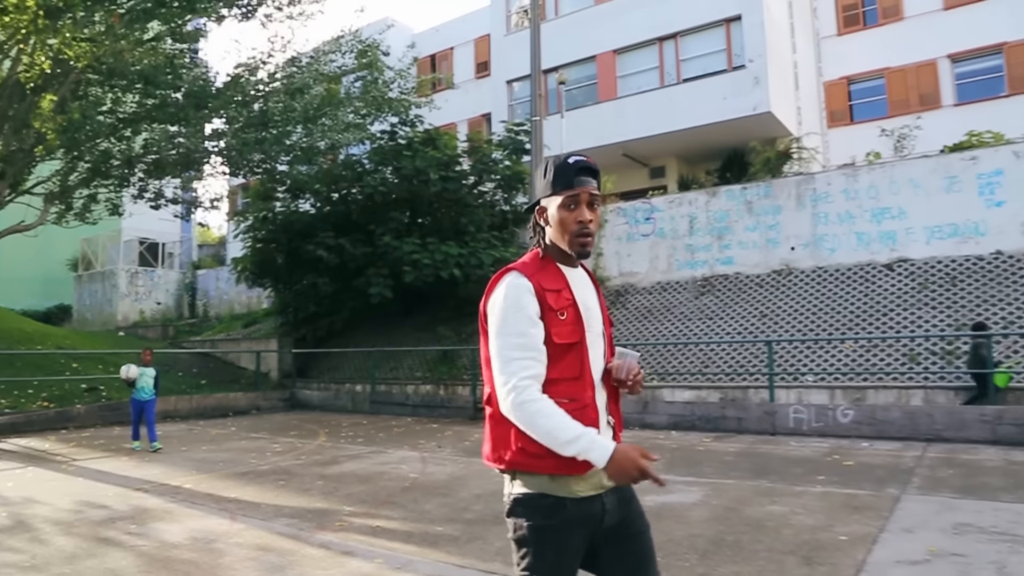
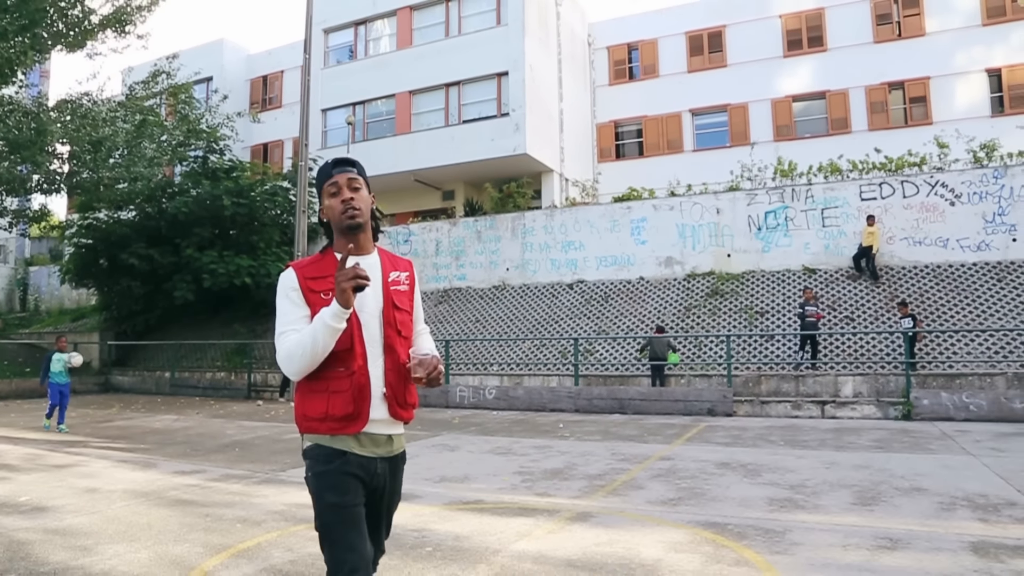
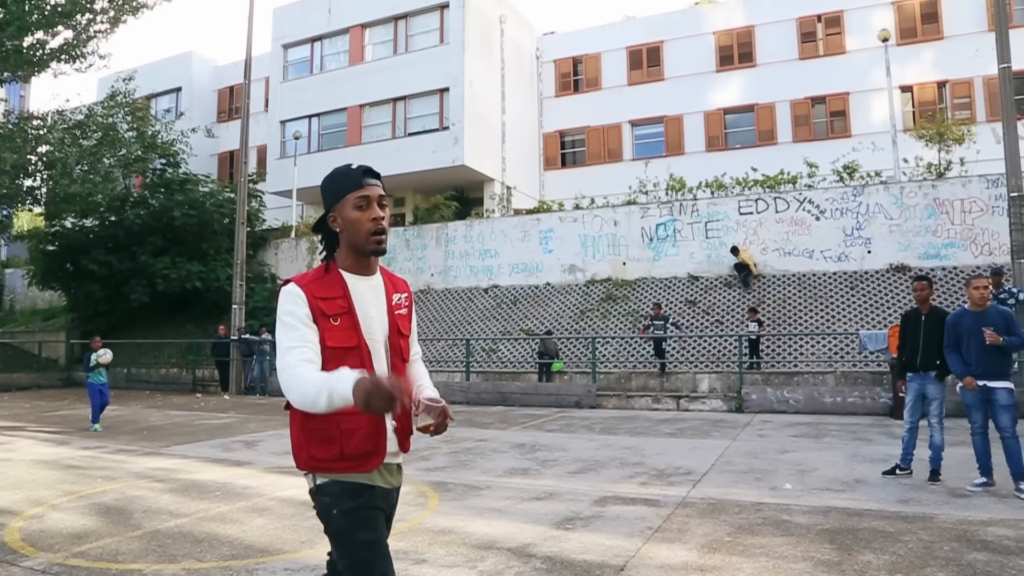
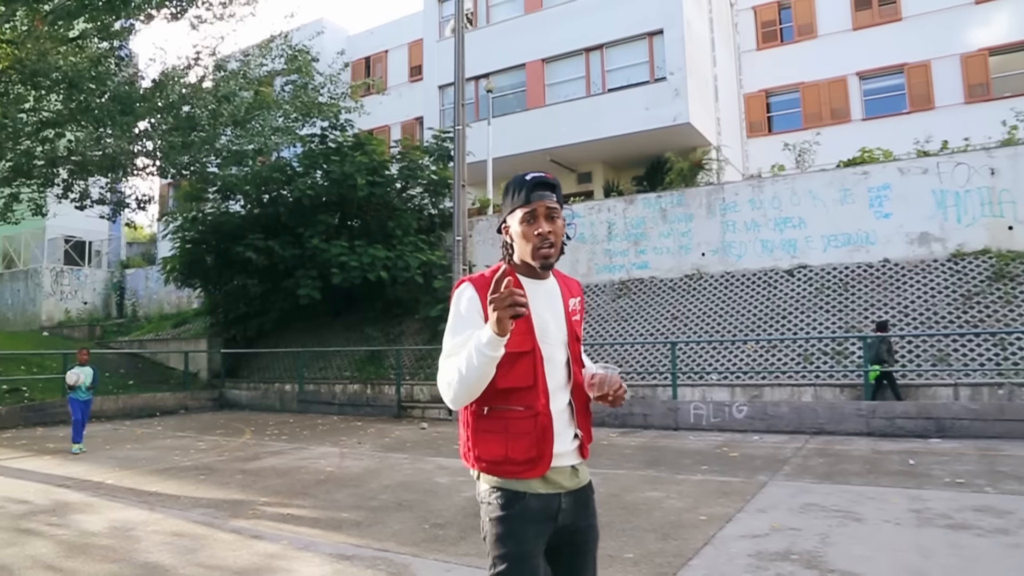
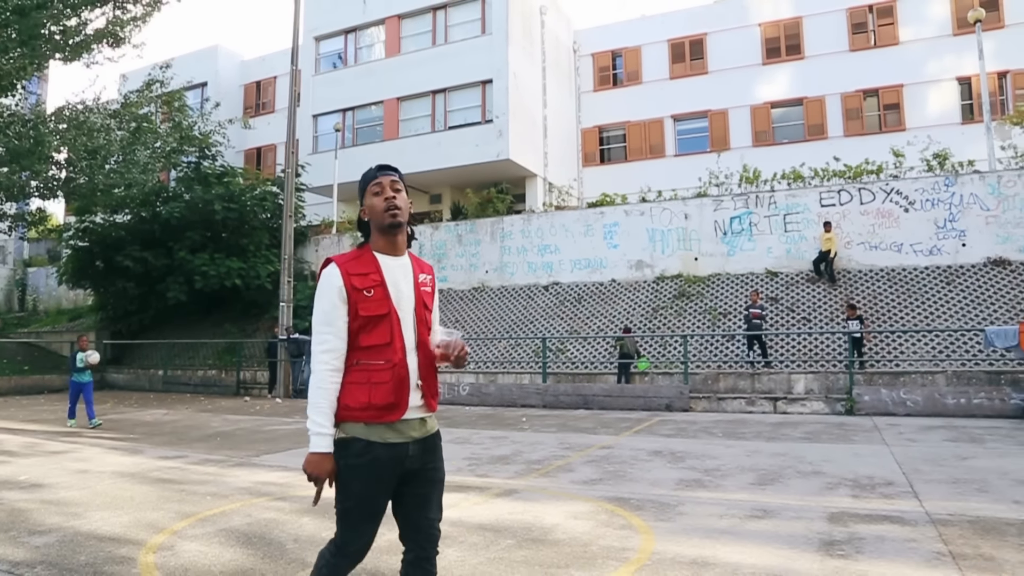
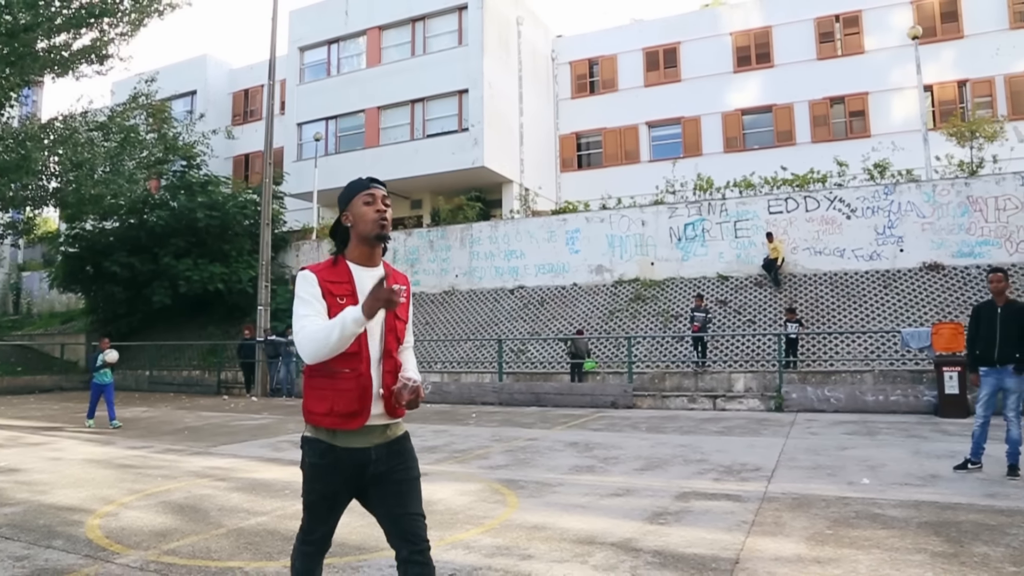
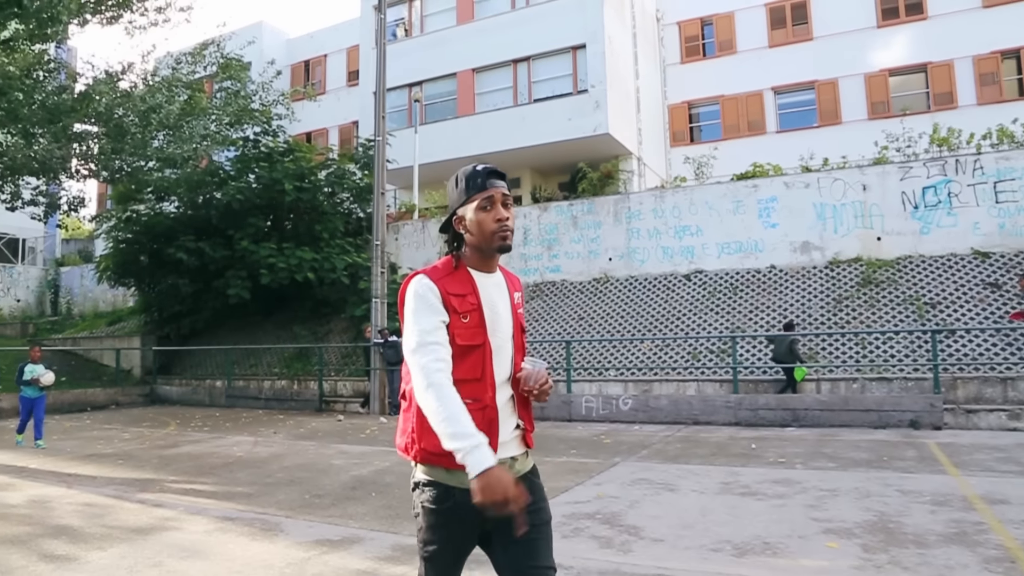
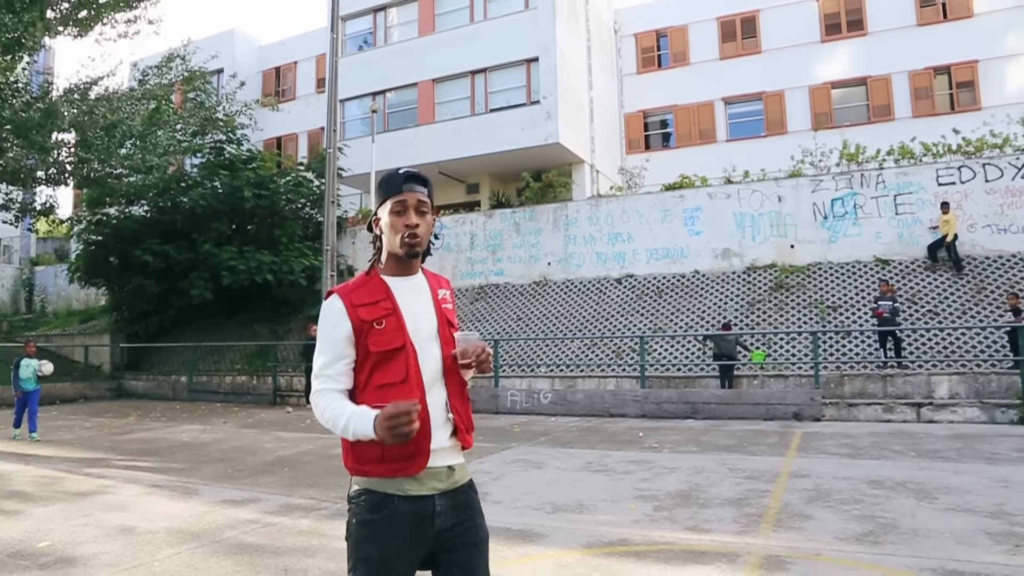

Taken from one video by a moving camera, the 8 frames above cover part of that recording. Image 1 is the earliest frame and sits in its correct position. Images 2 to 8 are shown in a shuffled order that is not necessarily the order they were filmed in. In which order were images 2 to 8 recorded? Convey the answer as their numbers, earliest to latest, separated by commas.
4, 7, 8, 2, 5, 6, 3
